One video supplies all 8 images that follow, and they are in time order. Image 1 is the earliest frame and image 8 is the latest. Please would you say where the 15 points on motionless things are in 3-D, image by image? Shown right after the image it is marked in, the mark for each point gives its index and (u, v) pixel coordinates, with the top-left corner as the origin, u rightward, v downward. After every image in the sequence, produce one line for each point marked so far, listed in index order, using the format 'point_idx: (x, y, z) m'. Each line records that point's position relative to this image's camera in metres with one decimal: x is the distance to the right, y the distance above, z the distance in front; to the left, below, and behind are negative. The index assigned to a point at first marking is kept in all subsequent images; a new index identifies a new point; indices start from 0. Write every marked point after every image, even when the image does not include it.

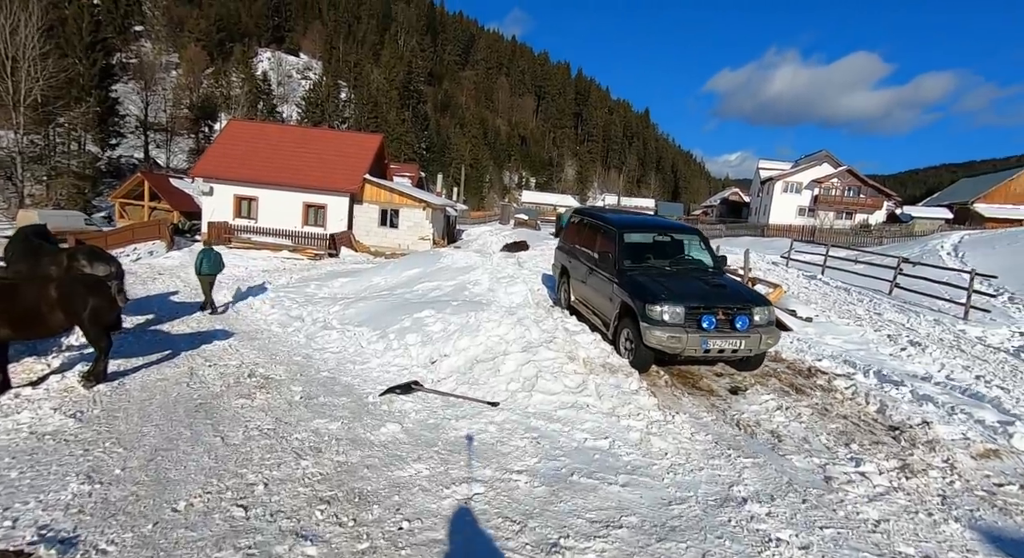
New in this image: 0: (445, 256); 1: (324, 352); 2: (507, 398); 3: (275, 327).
0: (-2.3, +0.8, +17.0) m
1: (-3.3, -1.3, +8.9) m
2: (-0.1, -1.3, +5.7) m
3: (-5.3, -1.1, +11.1) m
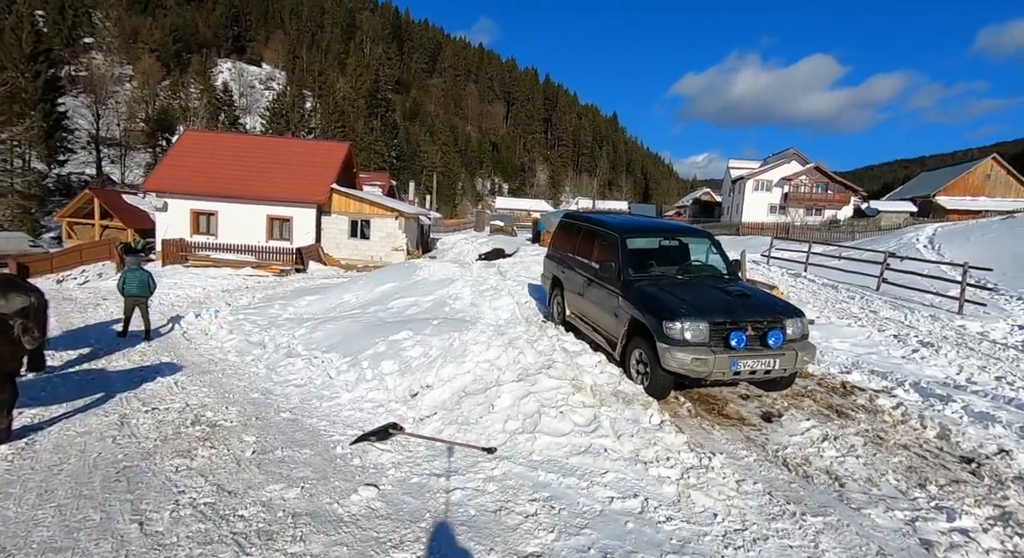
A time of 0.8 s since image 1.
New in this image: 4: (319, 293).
0: (-2.9, +0.3, +16.0) m
1: (-3.5, -1.6, +7.7) m
2: (-0.1, -1.5, +4.7) m
3: (-5.5, -1.5, +9.9) m
4: (-6.1, -0.5, +15.9) m
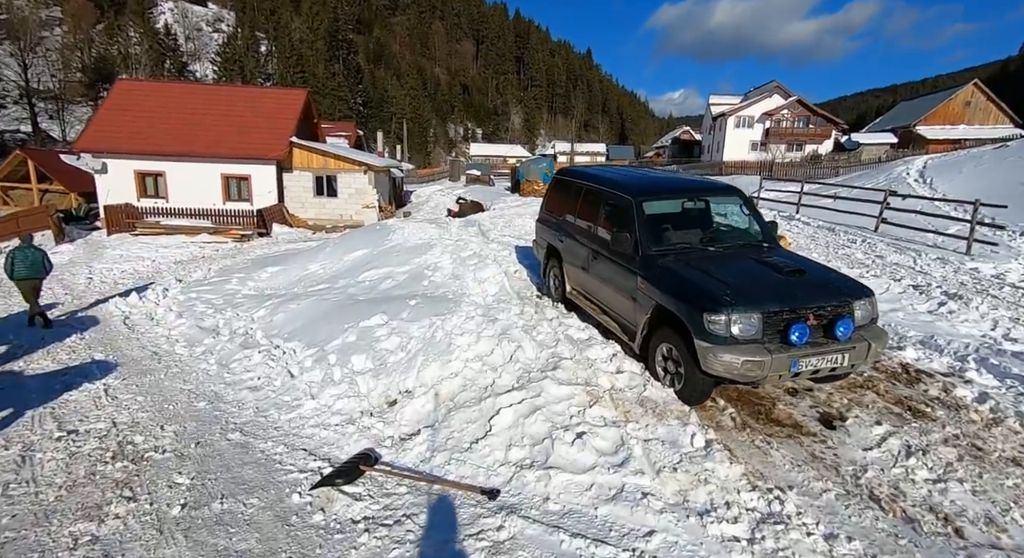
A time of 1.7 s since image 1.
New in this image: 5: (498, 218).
0: (-3.5, +1.4, +14.5) m
1: (-3.6, -1.4, +6.5) m
2: (0.0, -1.5, +3.7) m
3: (-5.7, -1.2, +8.6) m
4: (-6.6, +0.5, +14.4) m
5: (-0.5, +2.3, +19.1) m
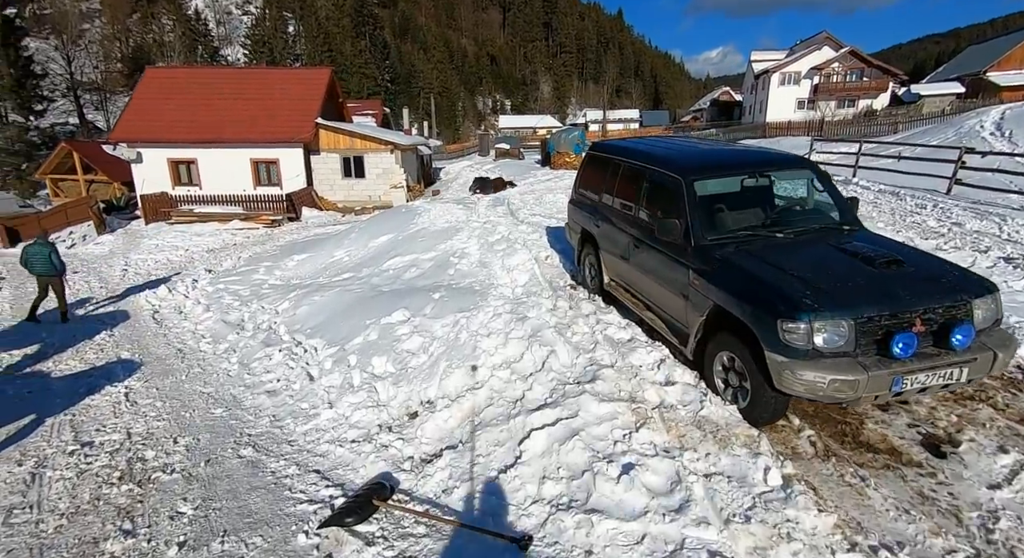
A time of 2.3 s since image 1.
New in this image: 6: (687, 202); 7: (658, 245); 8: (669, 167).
0: (-2.6, +1.9, +14.0) m
1: (-3.1, -1.4, +6.2) m
2: (+0.2, -1.5, +3.1) m
3: (-5.1, -1.1, +8.4) m
4: (-5.7, +0.9, +14.1) m
5: (+0.6, +3.0, +18.3) m
6: (+1.6, +0.7, +4.5) m
7: (+1.4, +0.3, +4.7) m
8: (+1.5, +1.1, +4.9) m
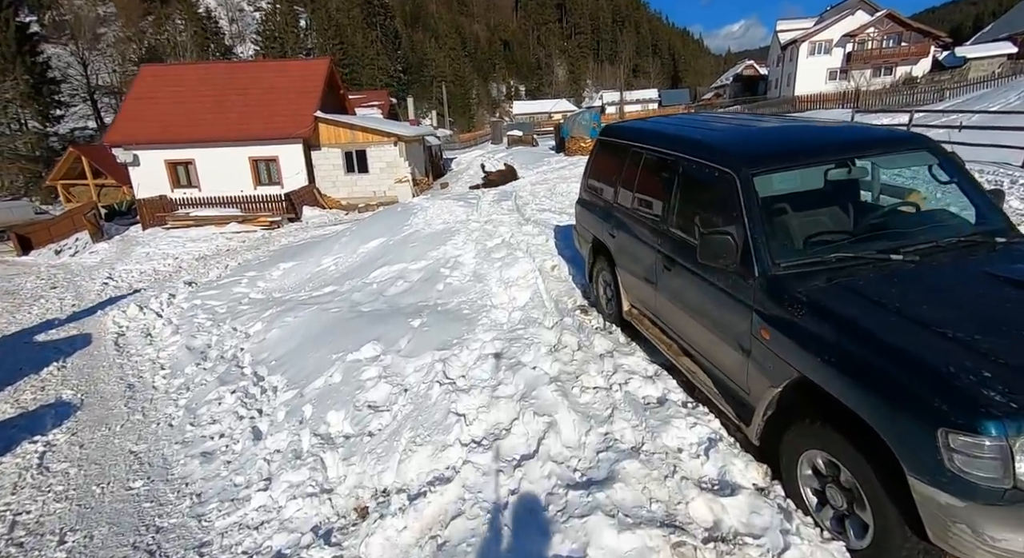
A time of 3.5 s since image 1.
0: (-2.4, +1.8, +12.7) m
1: (-3.2, -1.7, +5.0) m
2: (0.0, -1.8, +1.7) m
3: (-5.1, -1.5, +7.2) m
4: (-5.5, +0.6, +12.9) m
5: (+1.0, +3.1, +16.8) m
6: (+1.4, +0.4, +3.0) m
7: (+1.2, +0.1, +3.2) m
8: (+1.4, +0.9, +3.4) m
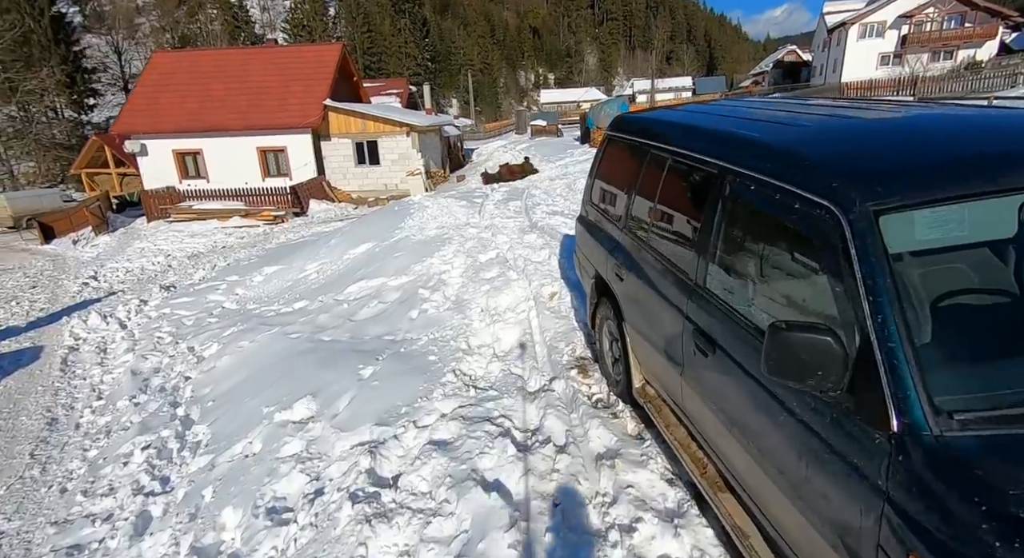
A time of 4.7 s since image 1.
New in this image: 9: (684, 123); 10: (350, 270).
0: (-2.2, +1.6, +11.4) m
1: (-3.4, -2.0, +3.8) m
2: (-0.4, -2.3, +0.4) m
3: (-5.2, -1.7, +6.1) m
4: (-5.3, +0.5, +11.8) m
5: (+1.4, +3.0, +15.3) m
6: (+1.1, 0.0, +1.6) m
7: (+0.9, -0.3, +1.8) m
8: (+1.1, +0.5, +2.0) m
9: (+1.0, +0.9, +3.0) m
10: (-2.8, +0.2, +8.6) m
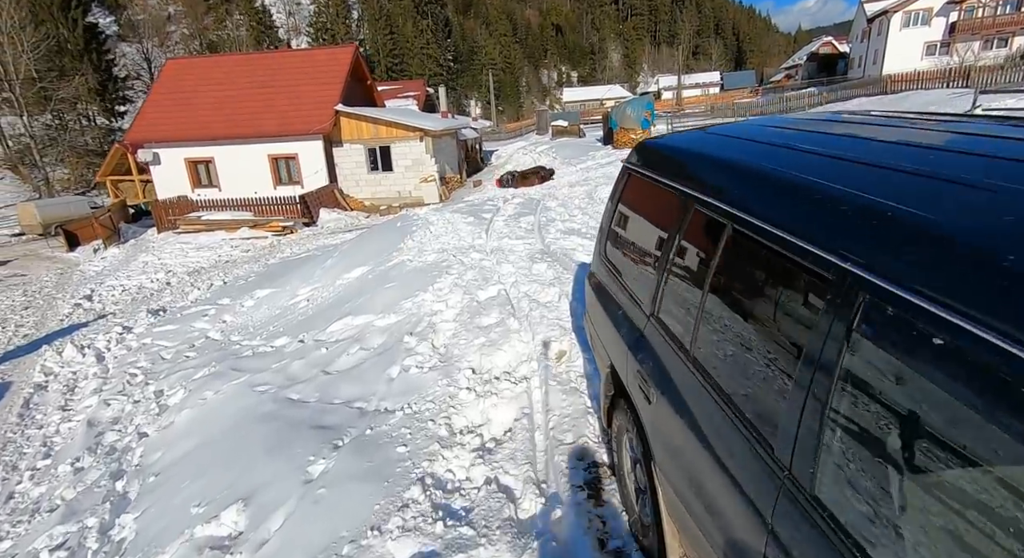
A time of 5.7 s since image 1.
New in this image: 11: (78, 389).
0: (-1.9, +1.1, +10.4) m
1: (-3.5, -2.5, +2.9) m
2: (-0.6, -2.7, -0.6) m
3: (-5.2, -2.2, +5.3) m
4: (-5.0, +0.1, +11.0) m
5: (+1.9, +2.5, +14.1) m
6: (+0.9, -0.5, +0.5) m
7: (+0.7, -0.8, +0.7) m
8: (+0.9, 0.0, +0.9) m
9: (+0.9, +0.5, +1.8) m
10: (-2.6, -0.3, +7.6) m
11: (-6.4, -1.6, +7.4) m
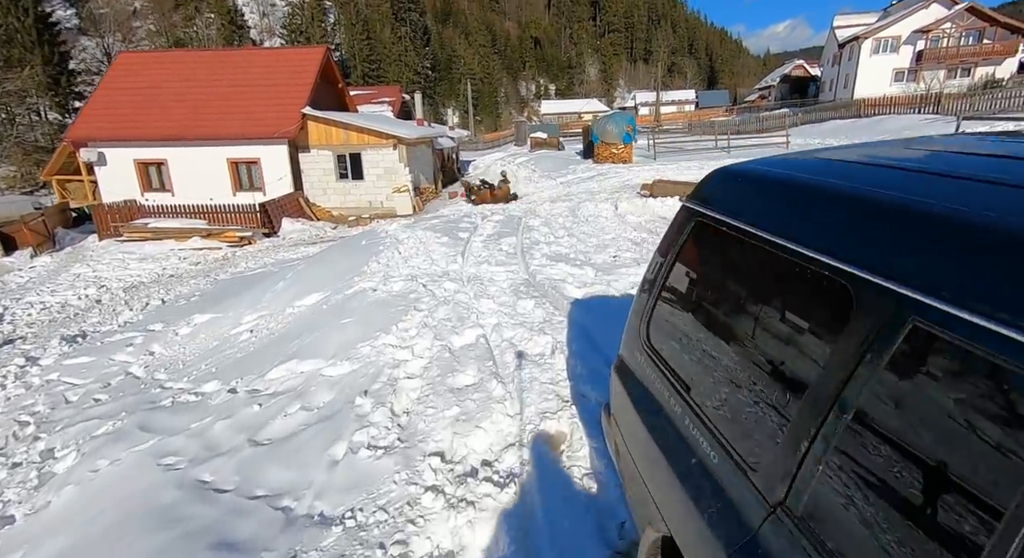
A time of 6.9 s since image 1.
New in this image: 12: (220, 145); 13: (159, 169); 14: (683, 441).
0: (-2.3, +0.7, +9.3) m
1: (-3.6, -2.8, +1.6) m
2: (-0.5, -3.0, -1.8) m
3: (-5.4, -2.5, +3.9) m
4: (-5.4, -0.3, +9.7) m
5: (+1.3, +1.9, +13.2) m
6: (+1.0, -0.8, -0.5) m
7: (+0.8, -1.2, -0.3) m
8: (+1.0, -0.4, -0.1) m
9: (+0.9, +0.1, +0.9) m
10: (-2.9, -0.7, +6.4) m
11: (-6.7, -1.9, +6.0) m
12: (-11.0, +5.0, +18.8) m
13: (-13.8, +4.3, +19.4) m
14: (+0.5, -0.5, +1.6) m
